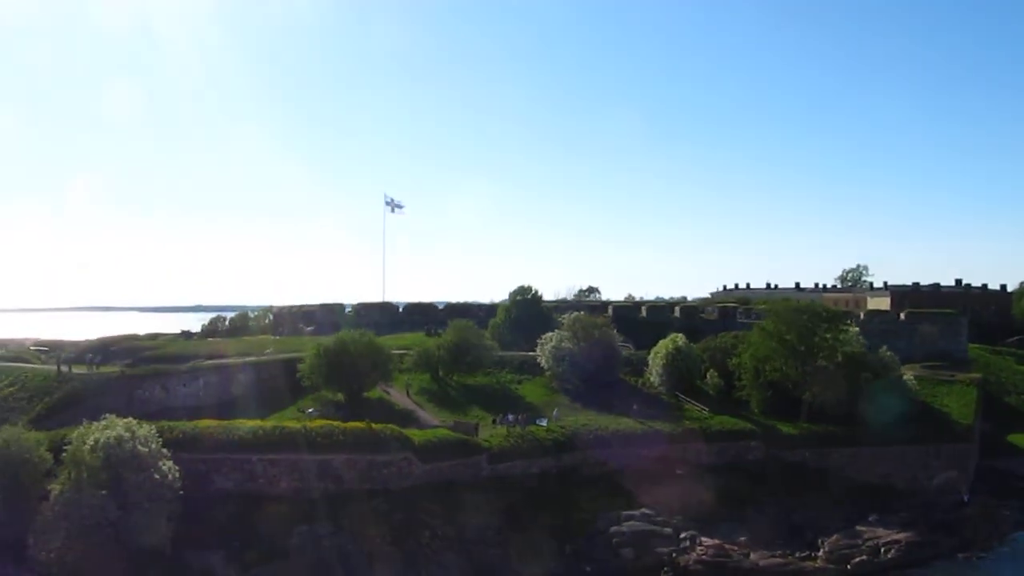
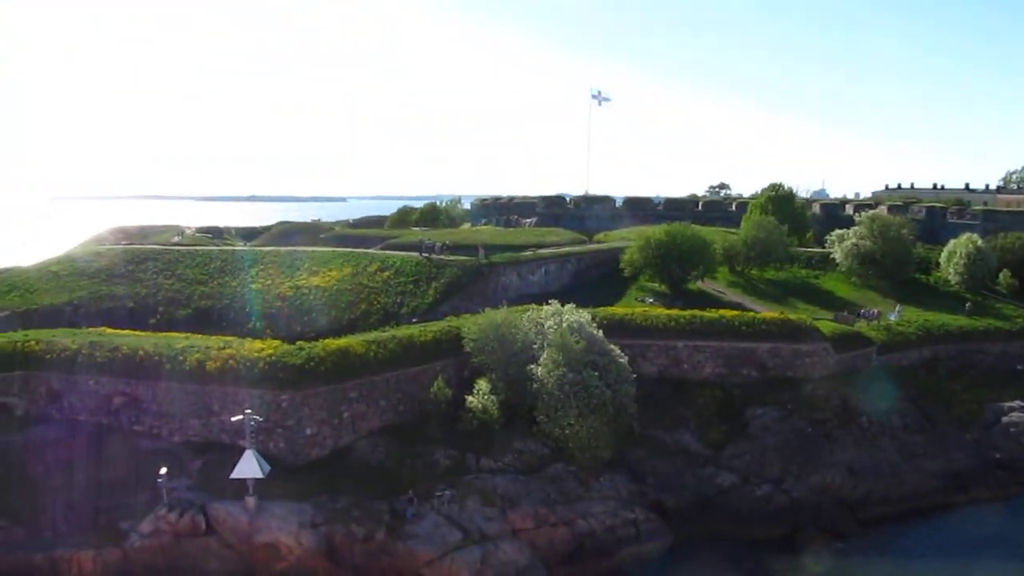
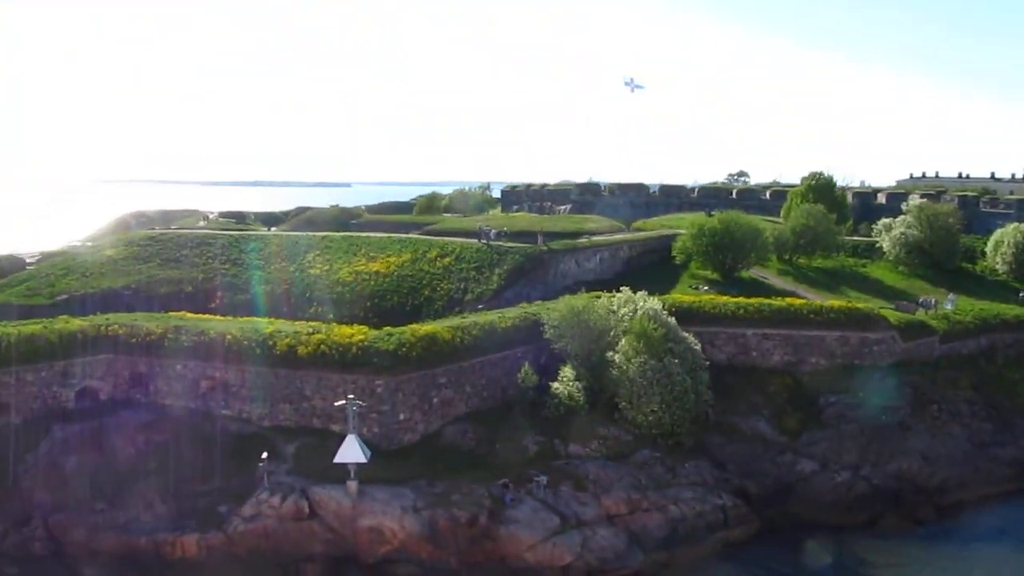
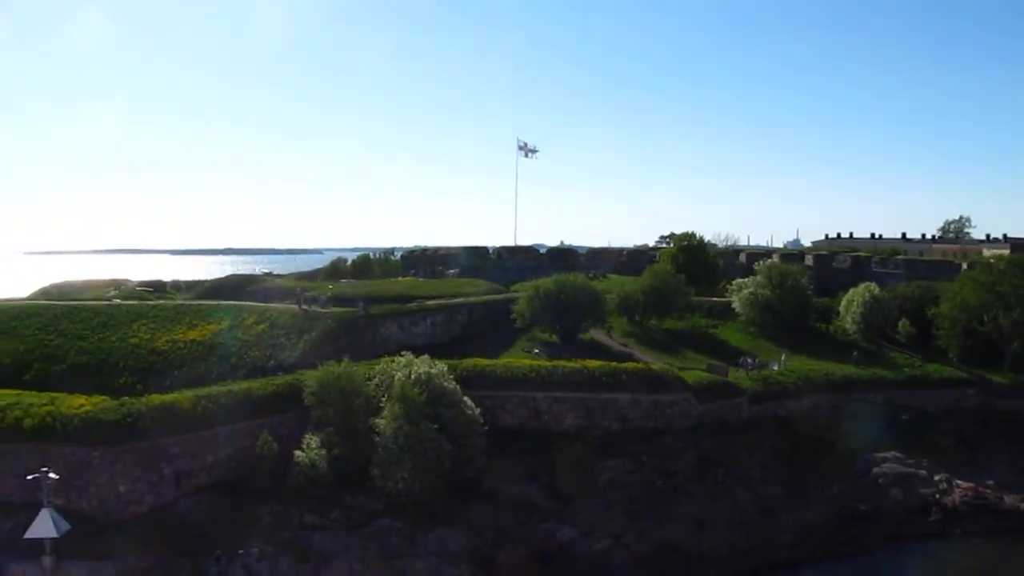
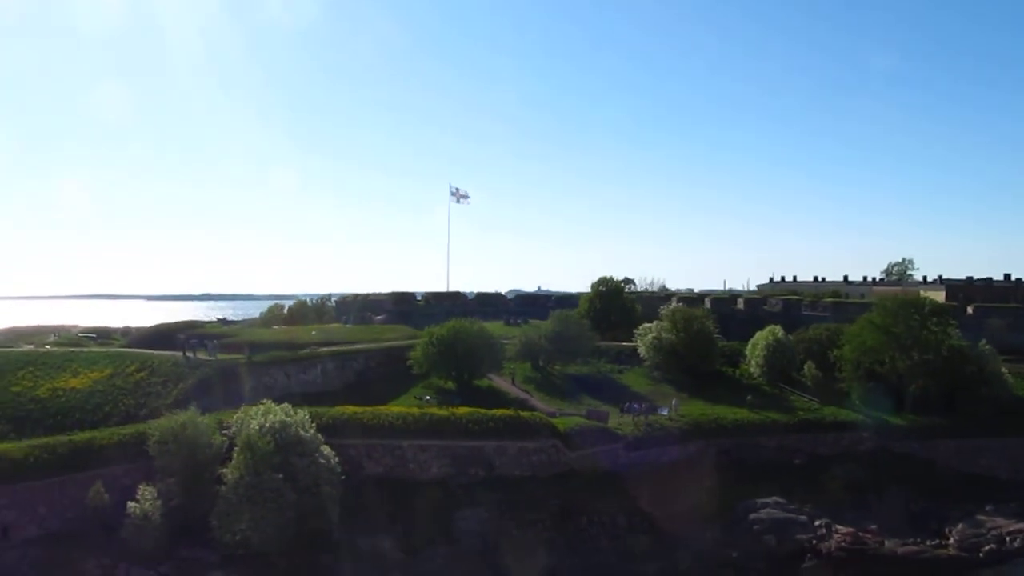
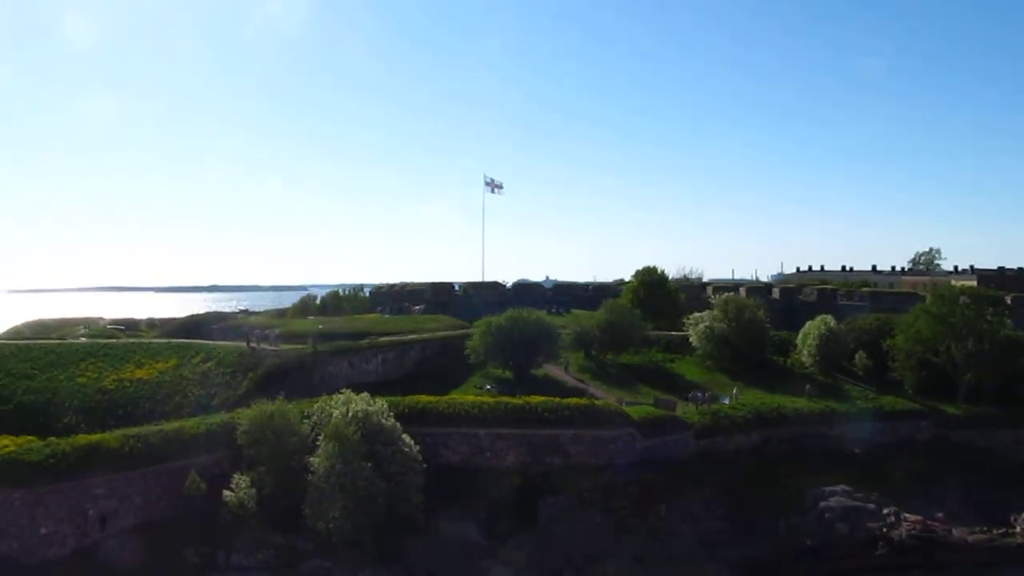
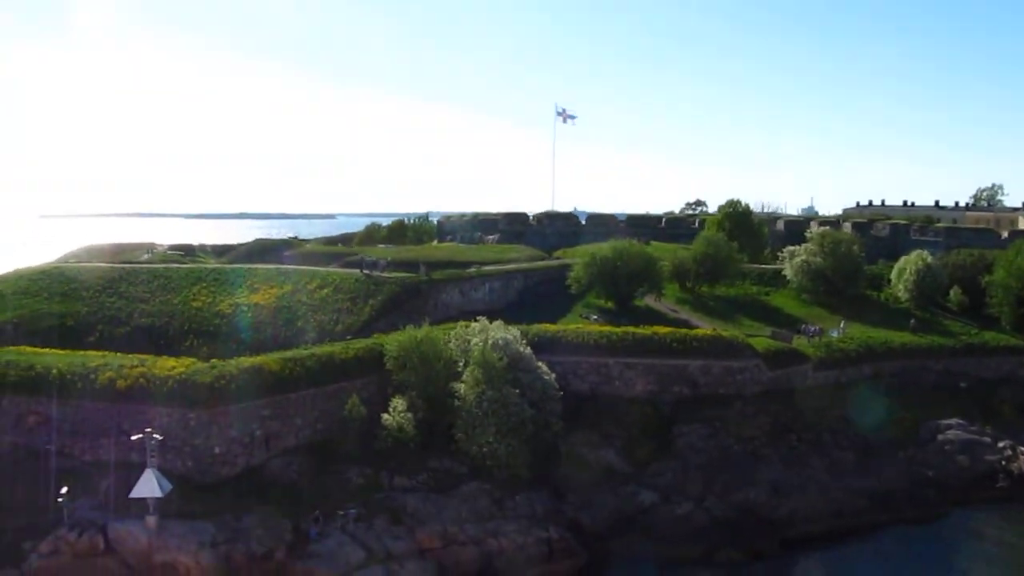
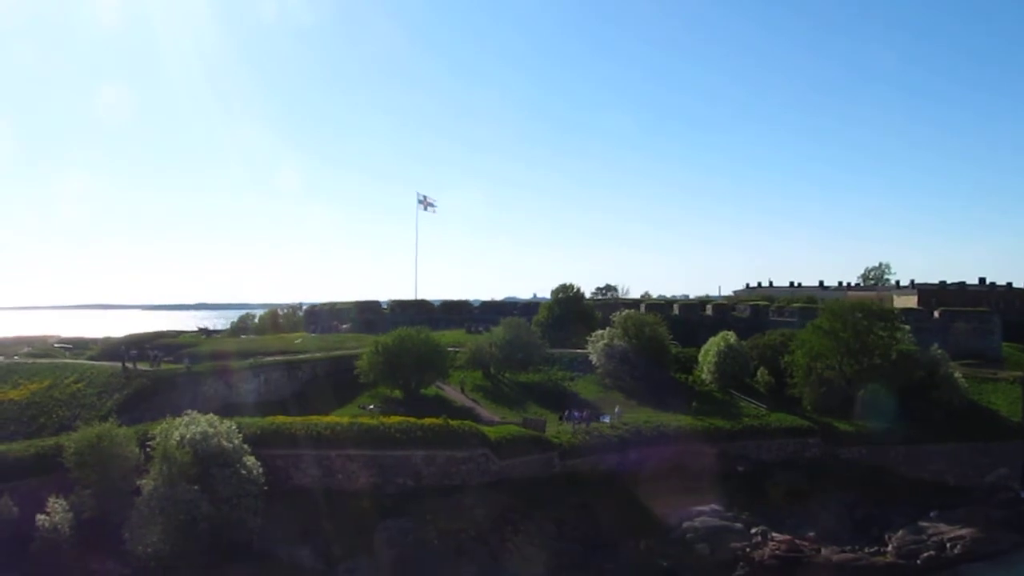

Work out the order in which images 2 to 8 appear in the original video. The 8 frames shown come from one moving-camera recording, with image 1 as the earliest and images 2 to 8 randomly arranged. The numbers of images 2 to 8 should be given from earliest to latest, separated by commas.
8, 5, 6, 4, 7, 2, 3
